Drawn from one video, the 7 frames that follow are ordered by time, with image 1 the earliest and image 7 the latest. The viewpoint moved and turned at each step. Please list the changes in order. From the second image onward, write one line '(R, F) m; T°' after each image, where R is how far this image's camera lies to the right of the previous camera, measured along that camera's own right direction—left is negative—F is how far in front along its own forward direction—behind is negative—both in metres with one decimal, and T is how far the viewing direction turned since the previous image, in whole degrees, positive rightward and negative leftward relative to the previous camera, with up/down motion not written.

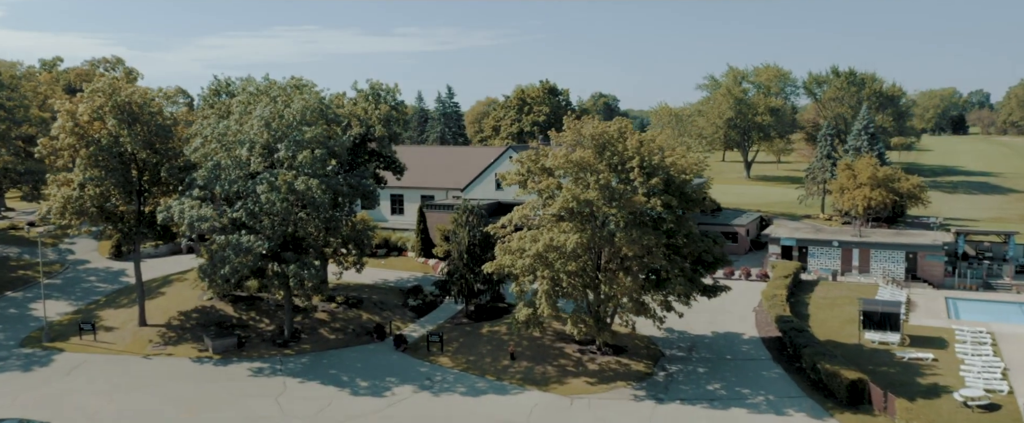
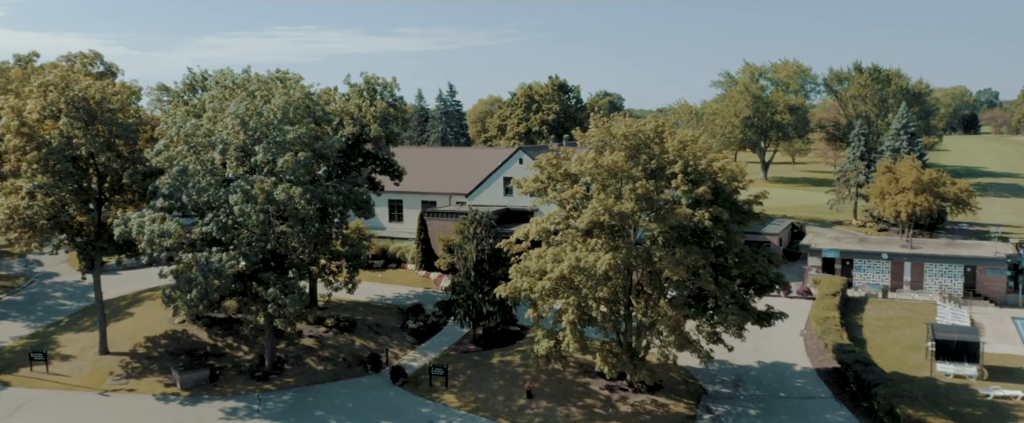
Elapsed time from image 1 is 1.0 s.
(-0.6, +5.1) m; 0°
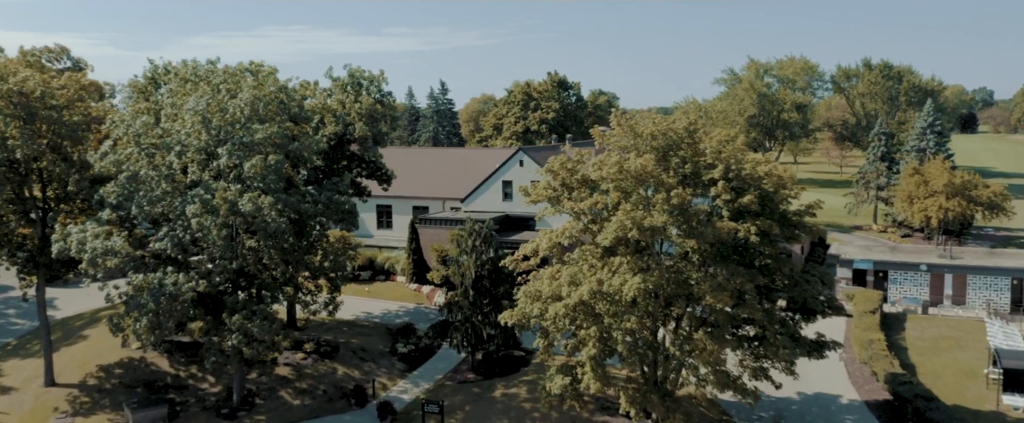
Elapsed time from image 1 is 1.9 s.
(-0.5, +4.2) m; +1°
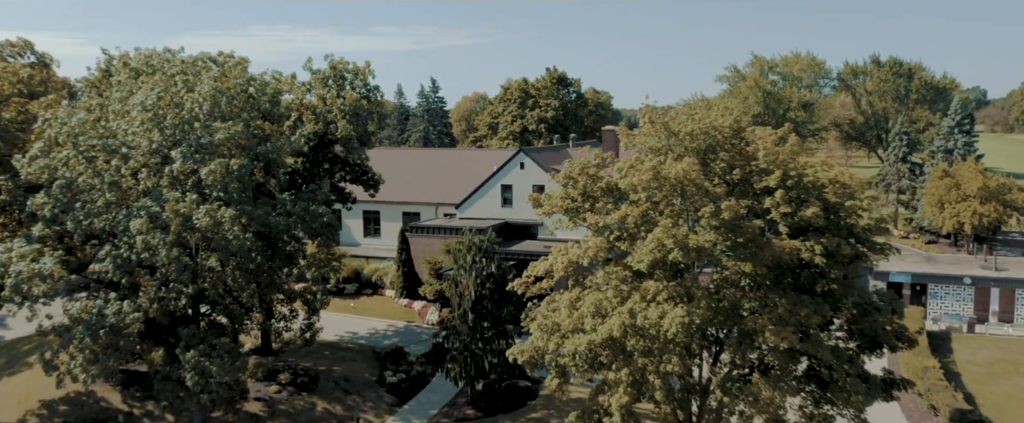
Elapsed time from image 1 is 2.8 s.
(-0.5, +4.0) m; +1°
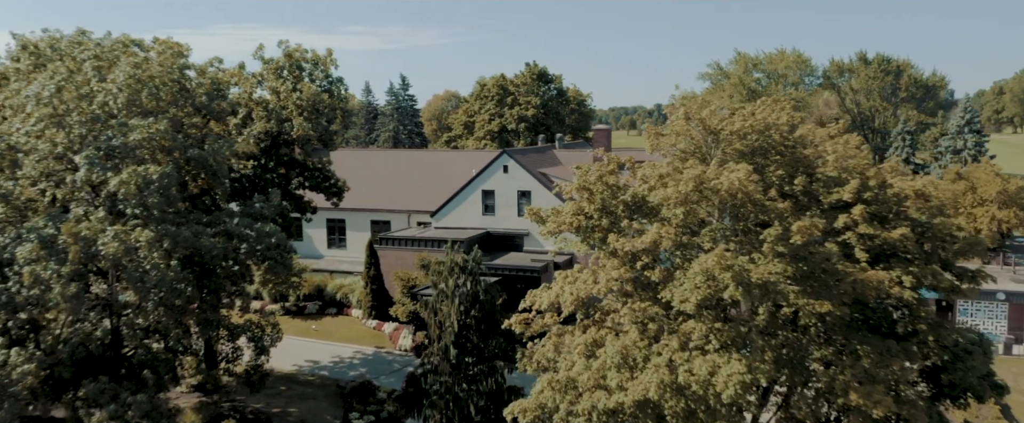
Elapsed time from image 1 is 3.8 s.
(-0.6, +4.3) m; +2°
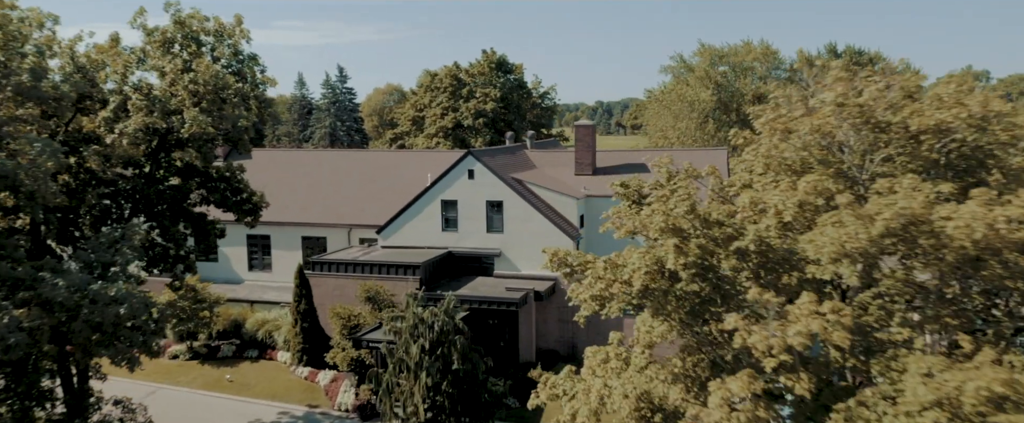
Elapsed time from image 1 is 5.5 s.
(-0.9, +6.9) m; +4°
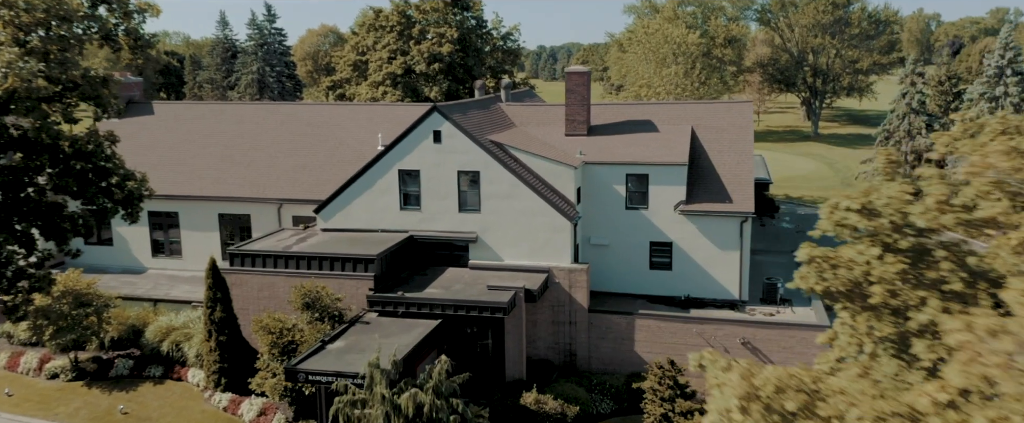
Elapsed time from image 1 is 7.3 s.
(-1.1, +6.4) m; +4°
